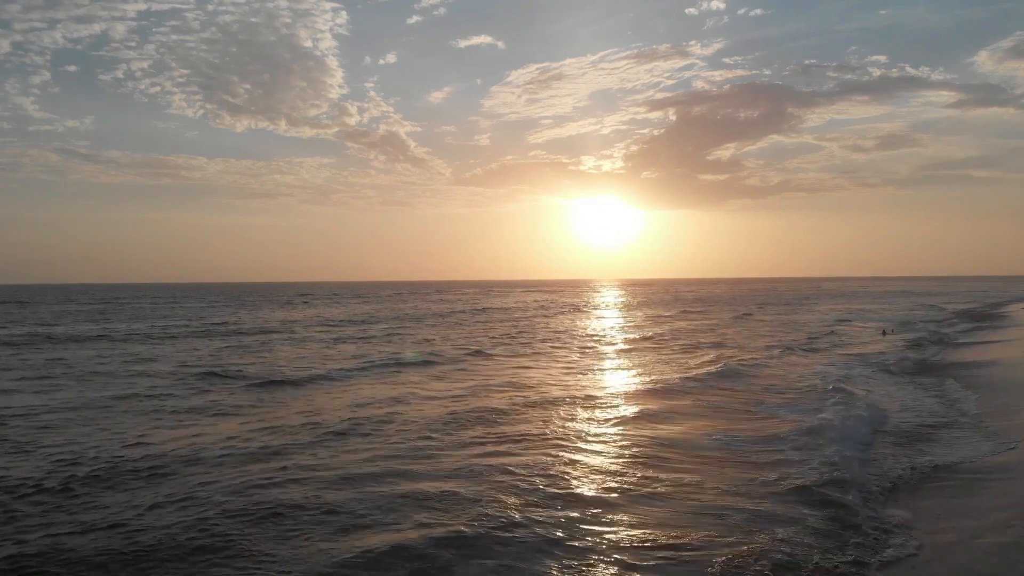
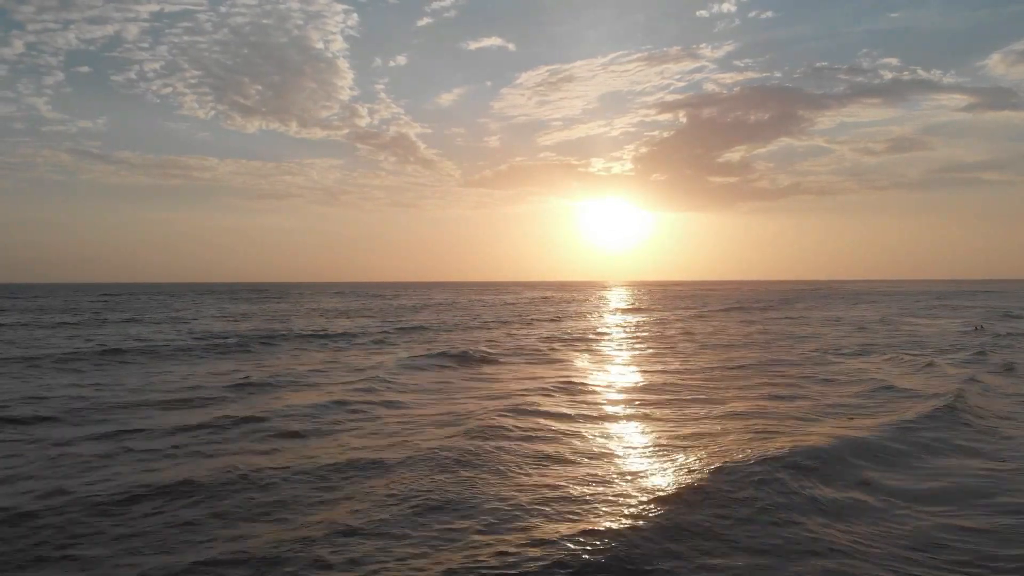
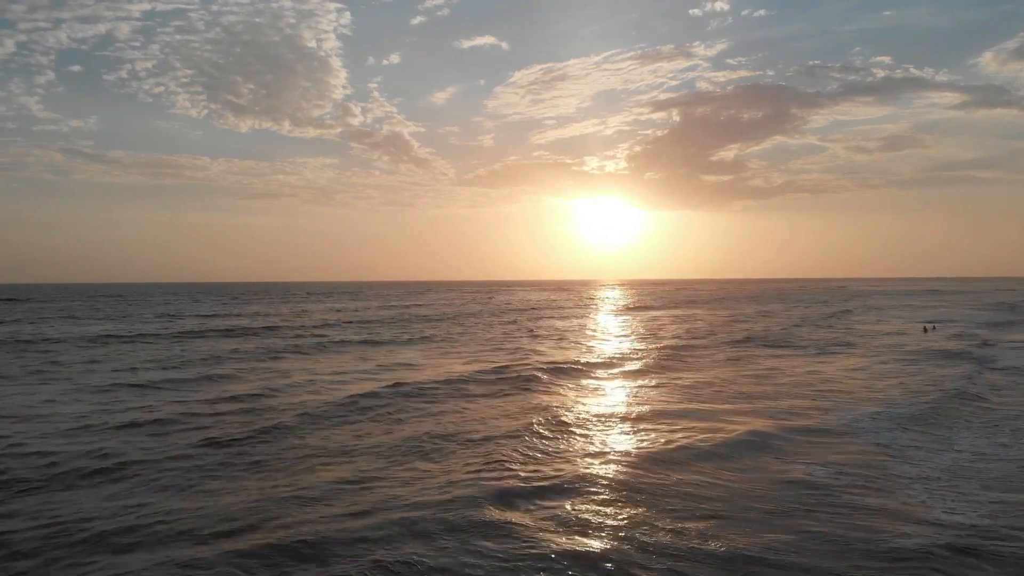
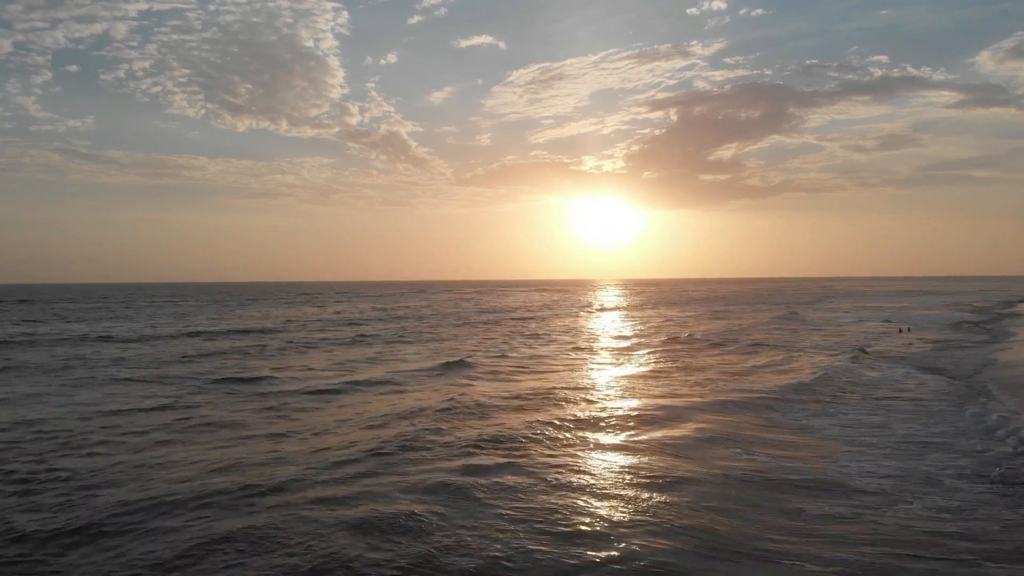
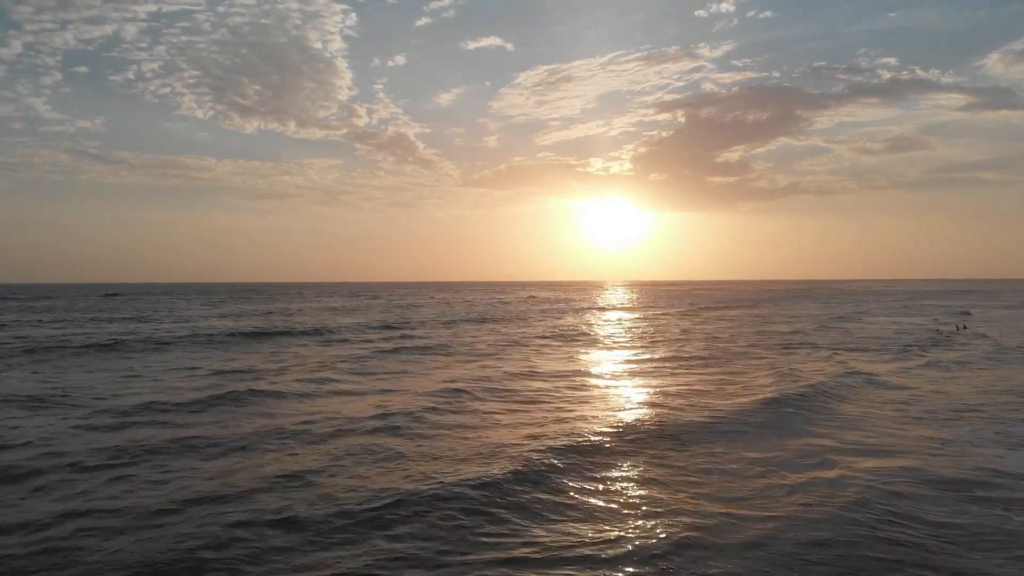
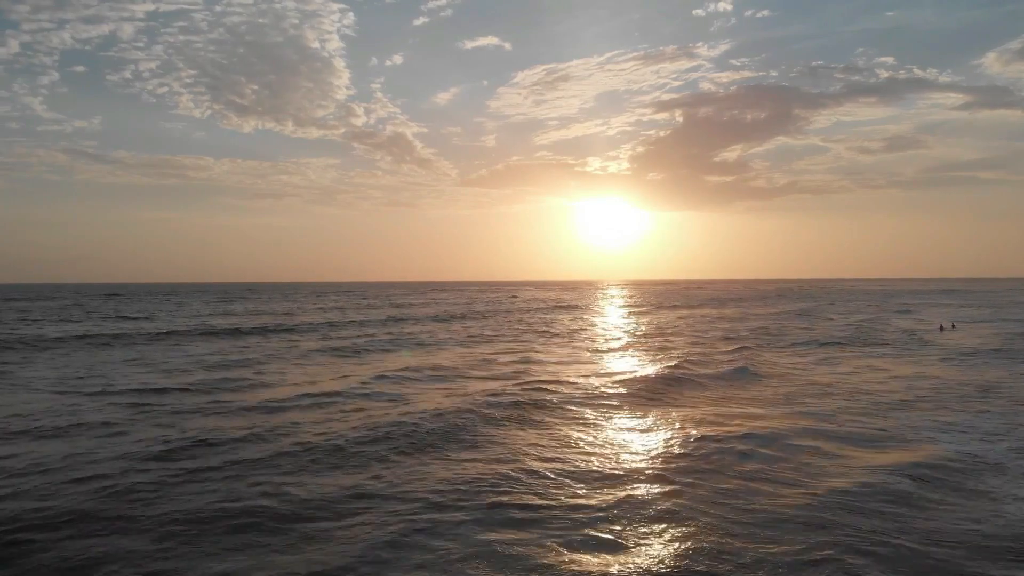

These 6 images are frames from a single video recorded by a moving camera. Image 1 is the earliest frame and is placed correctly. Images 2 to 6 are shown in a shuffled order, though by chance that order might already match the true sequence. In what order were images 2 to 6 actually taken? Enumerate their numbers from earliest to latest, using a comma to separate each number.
4, 3, 6, 5, 2
